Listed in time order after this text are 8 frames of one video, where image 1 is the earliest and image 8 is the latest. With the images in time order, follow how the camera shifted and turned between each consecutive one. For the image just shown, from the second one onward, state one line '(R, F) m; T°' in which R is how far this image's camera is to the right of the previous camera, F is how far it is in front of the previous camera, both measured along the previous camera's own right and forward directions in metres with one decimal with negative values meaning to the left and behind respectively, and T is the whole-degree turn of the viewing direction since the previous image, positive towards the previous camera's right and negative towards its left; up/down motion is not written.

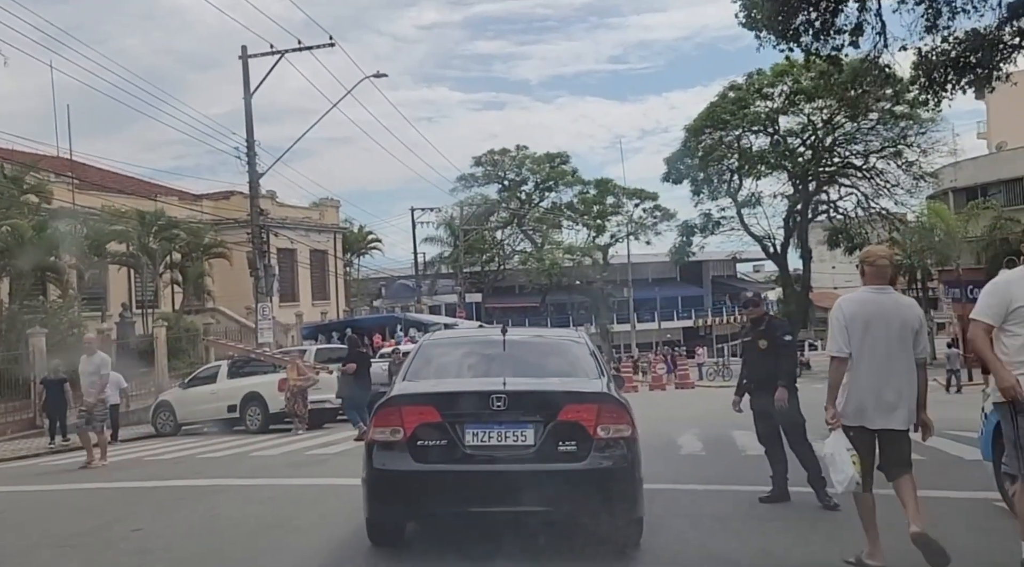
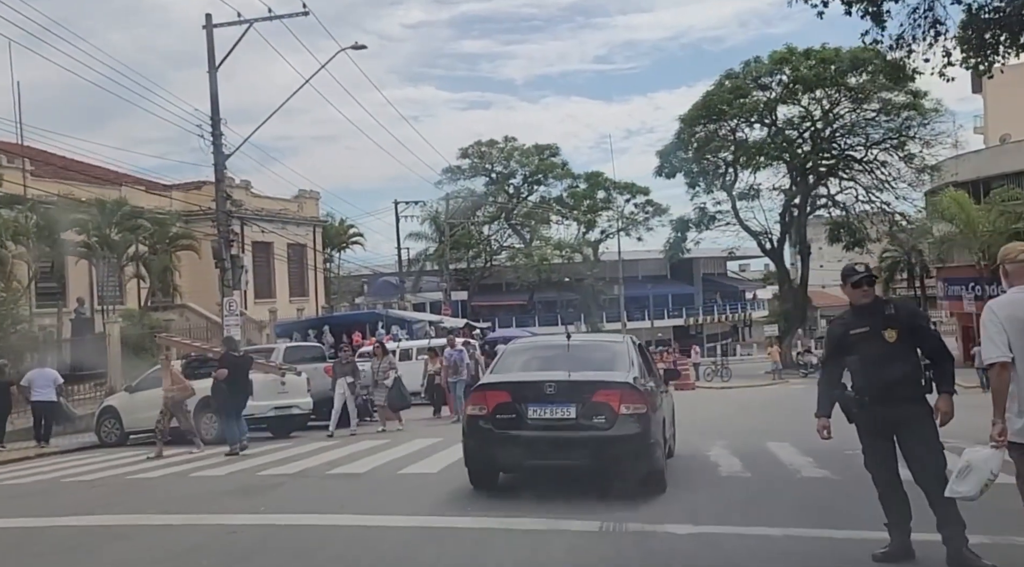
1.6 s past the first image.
(-0.1, +2.1) m; +1°
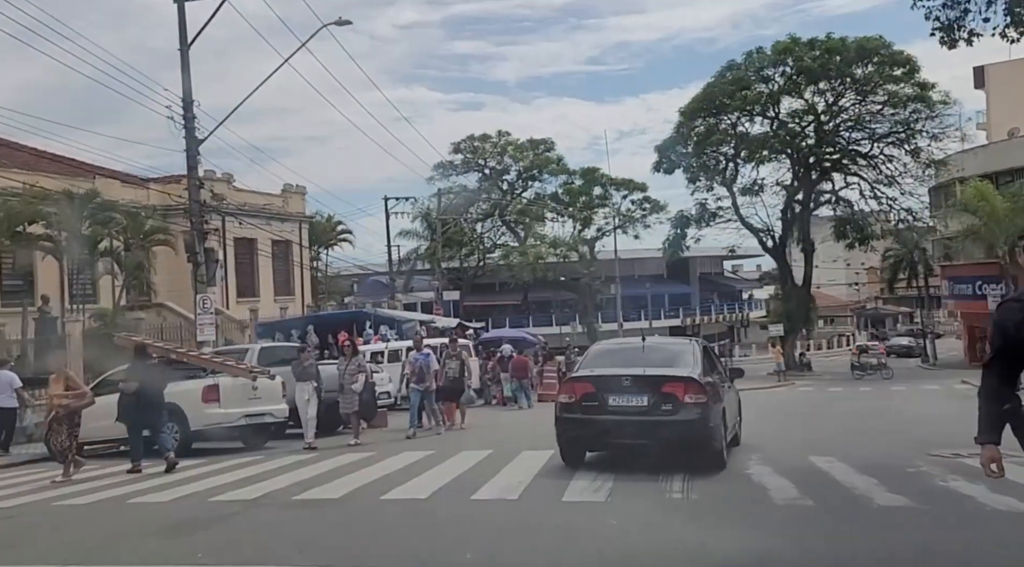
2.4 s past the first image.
(-0.1, +1.6) m; 0°
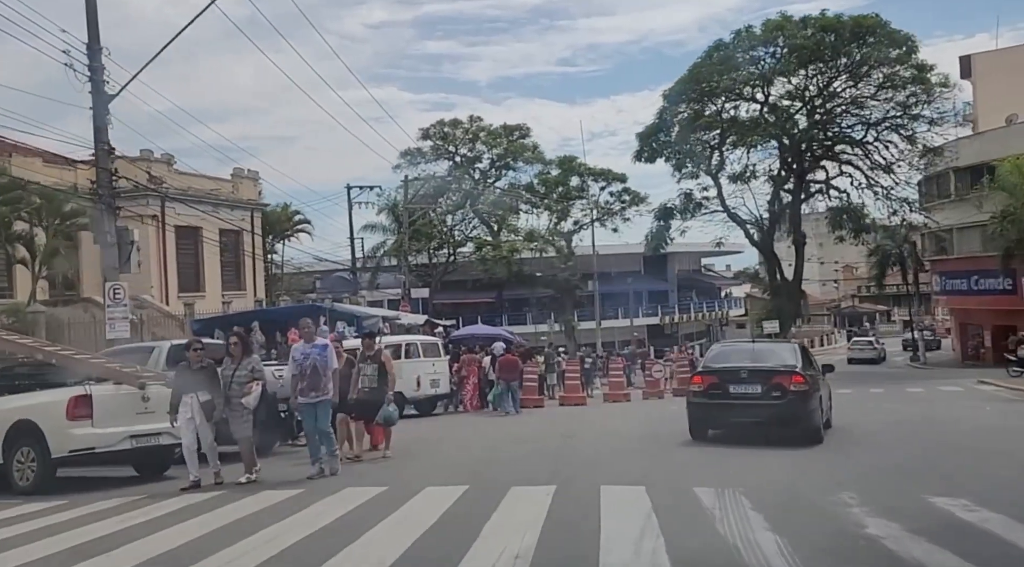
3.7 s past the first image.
(-0.1, +3.3) m; +2°
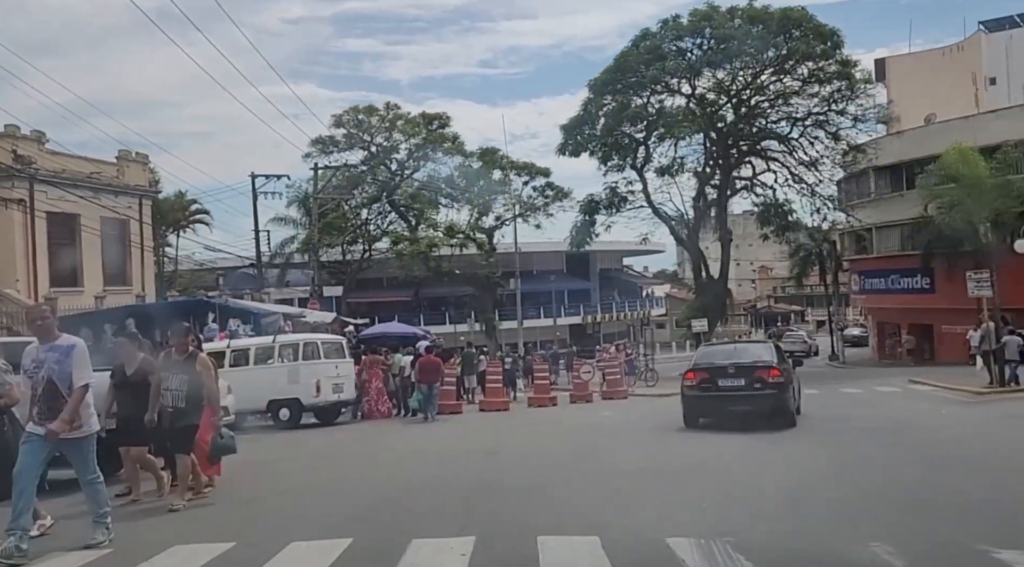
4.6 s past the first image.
(+0.1, +2.3) m; +5°
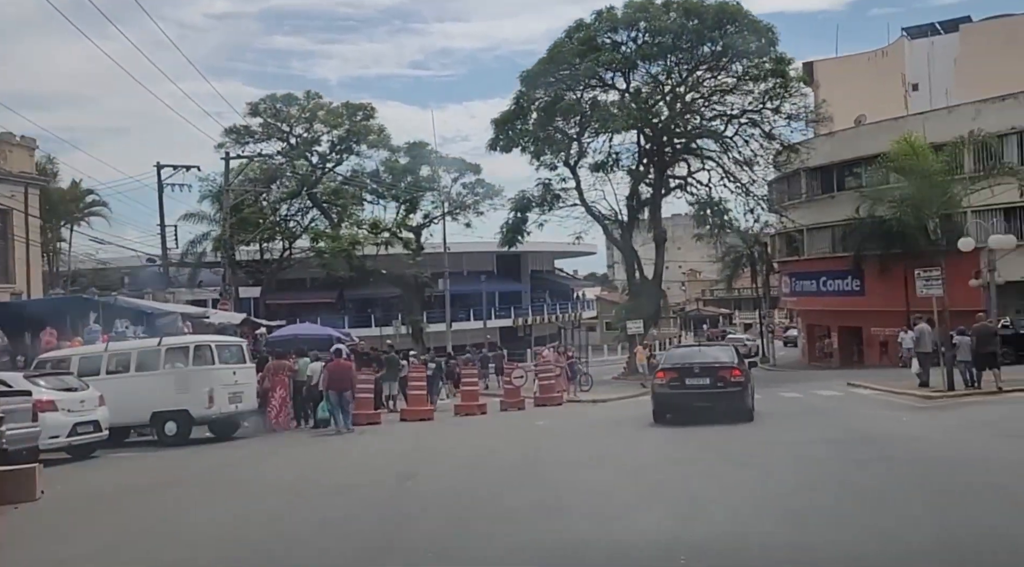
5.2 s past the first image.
(+0.1, +1.9) m; +4°
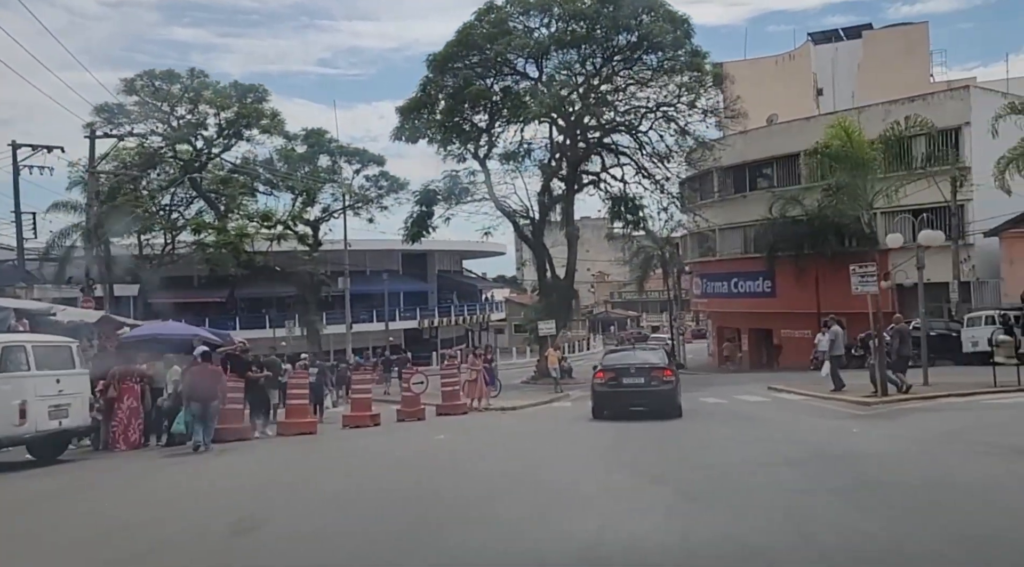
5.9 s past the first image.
(+0.2, +2.5) m; +6°
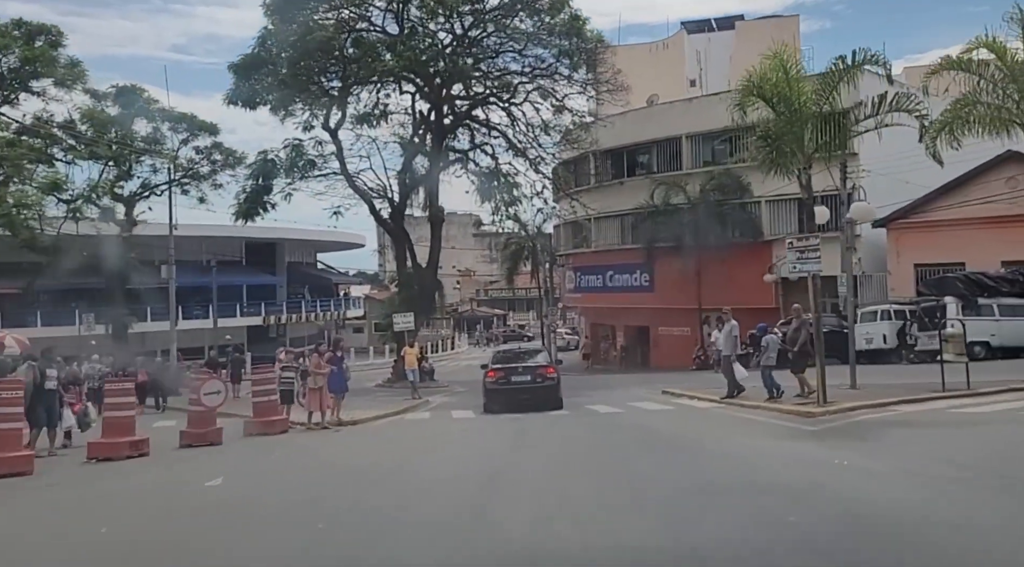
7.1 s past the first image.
(+0.5, +5.3) m; +9°
